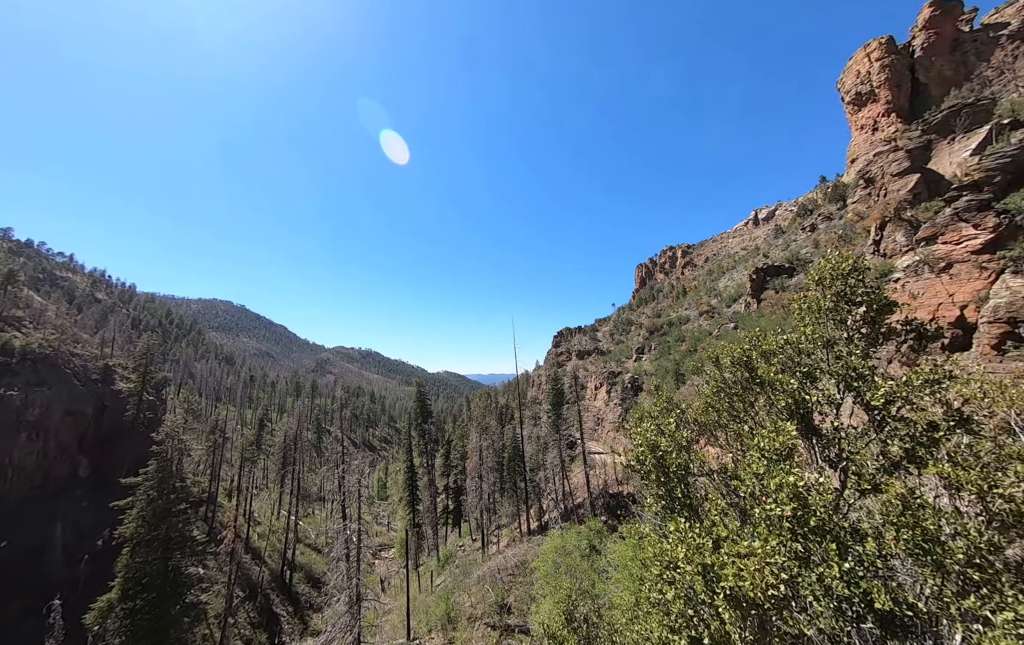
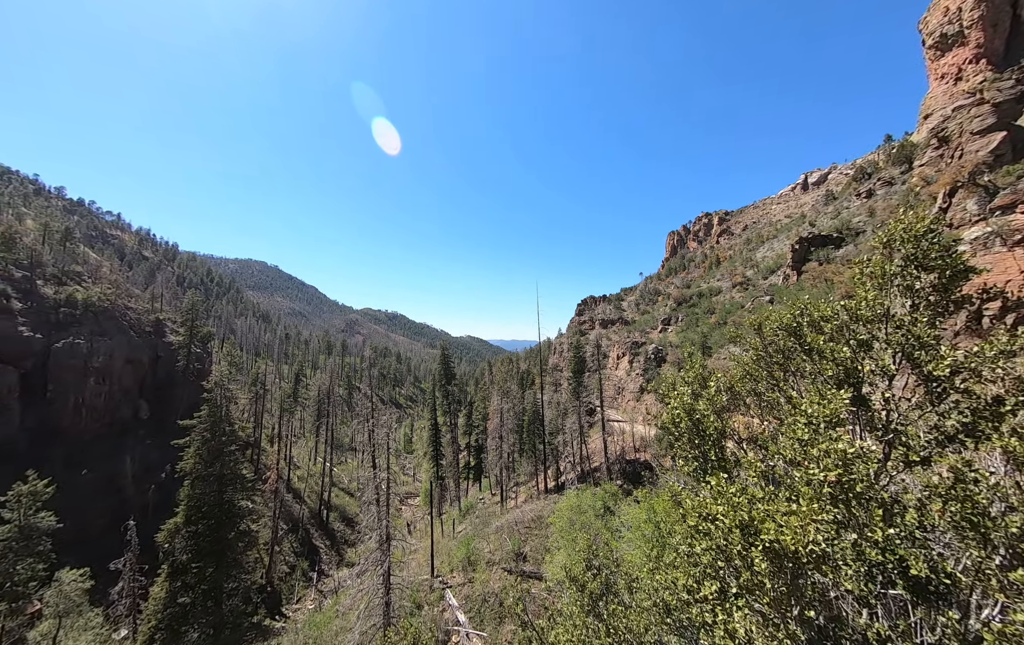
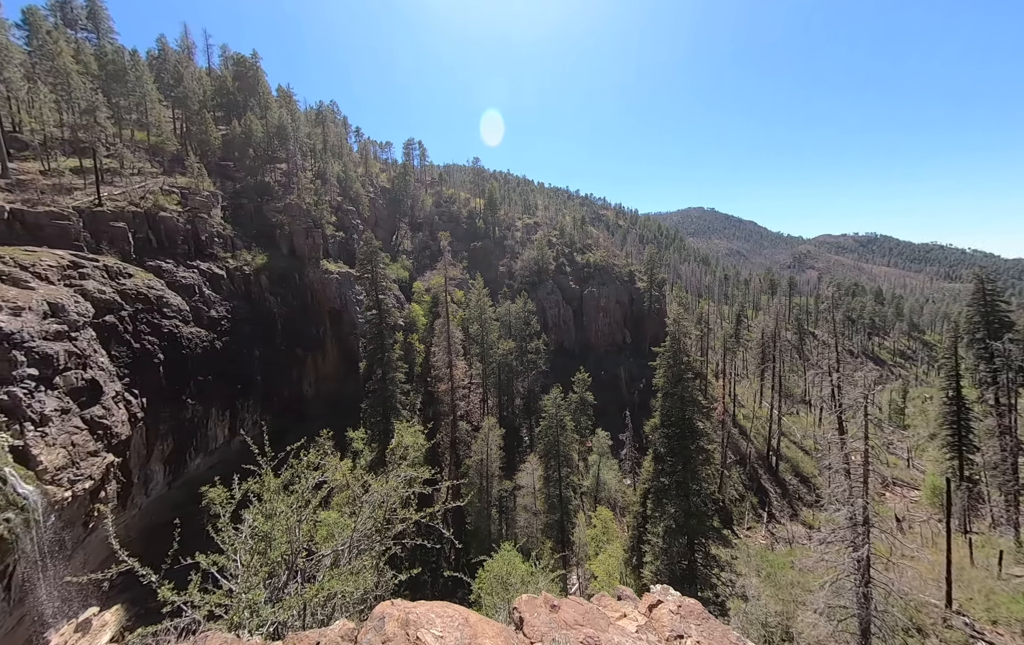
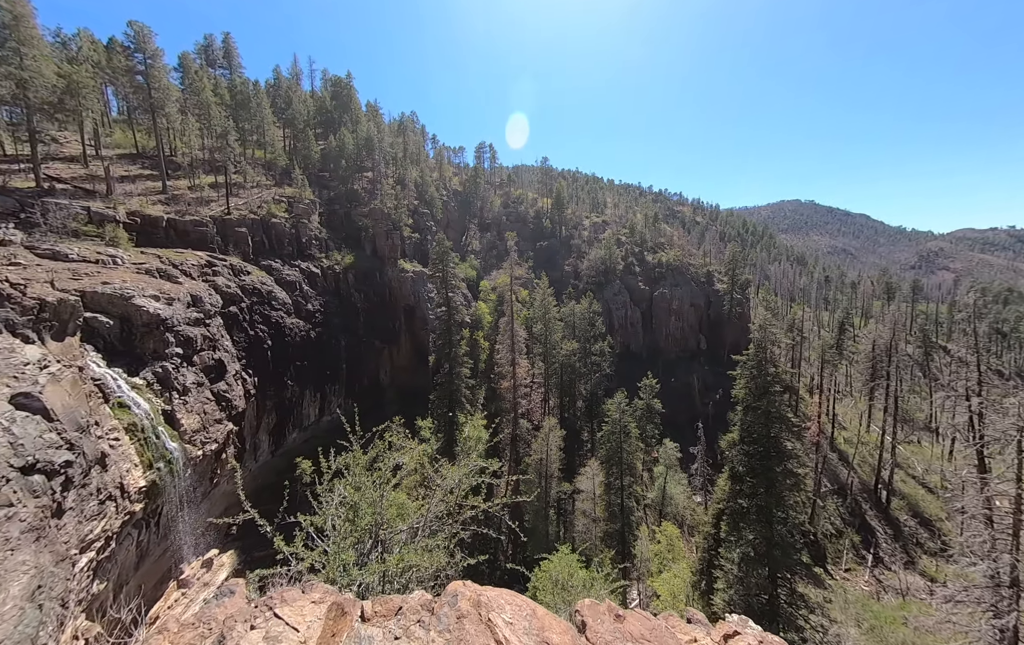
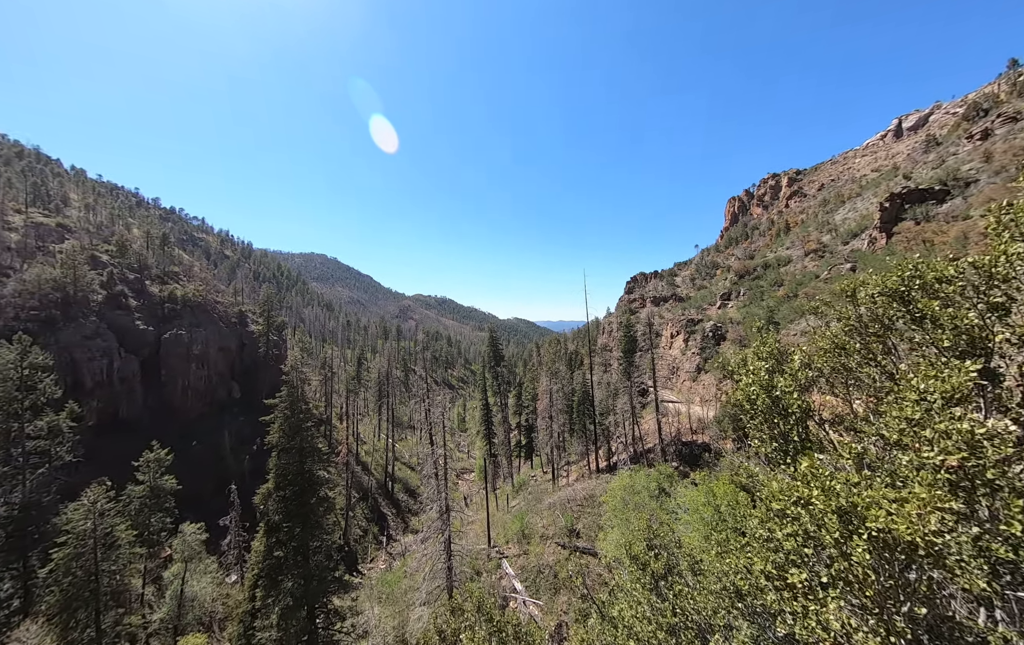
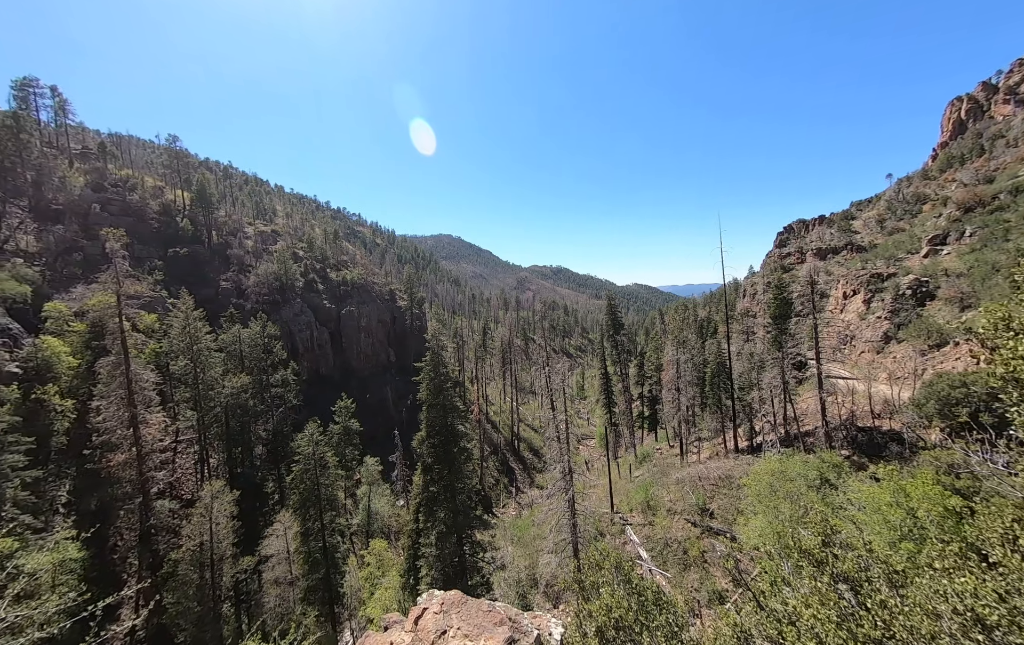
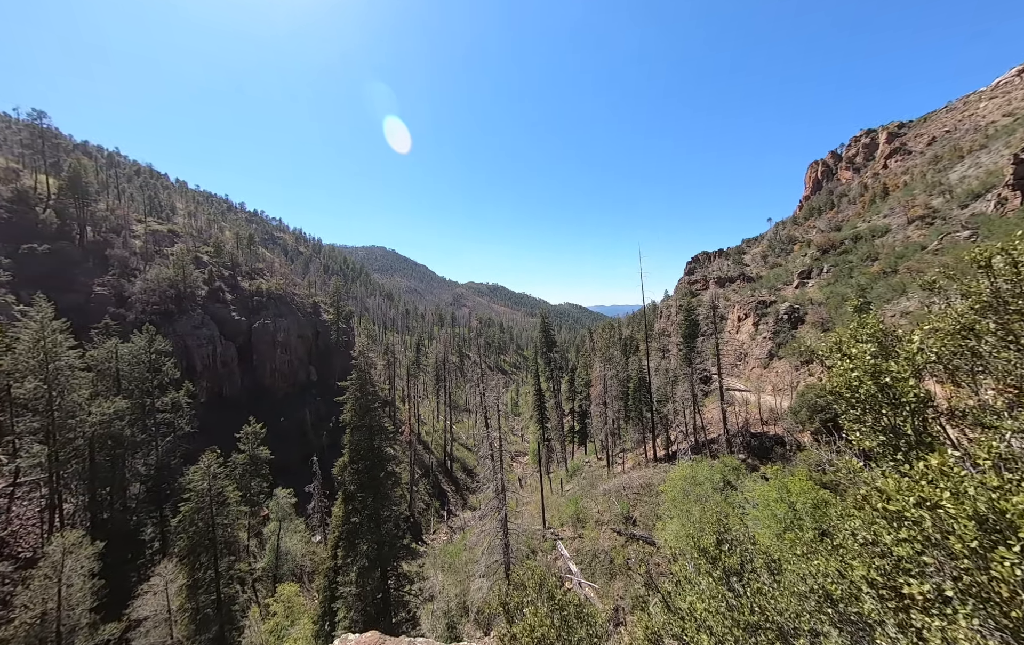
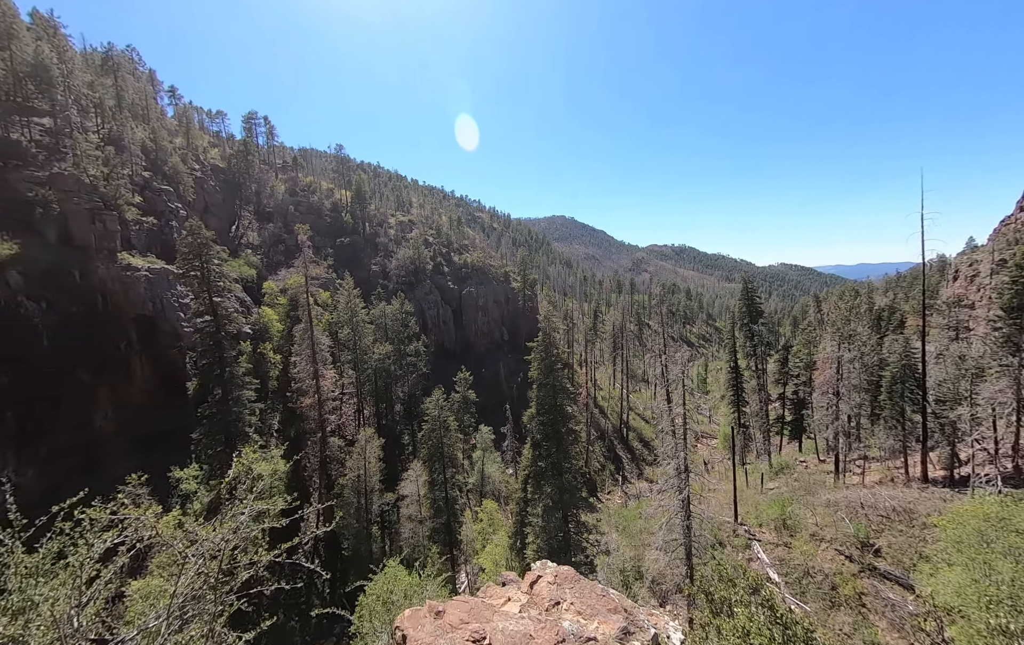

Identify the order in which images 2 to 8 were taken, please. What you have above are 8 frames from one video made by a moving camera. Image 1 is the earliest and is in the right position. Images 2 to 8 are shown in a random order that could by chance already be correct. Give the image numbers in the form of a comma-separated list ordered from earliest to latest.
2, 5, 7, 6, 8, 3, 4
